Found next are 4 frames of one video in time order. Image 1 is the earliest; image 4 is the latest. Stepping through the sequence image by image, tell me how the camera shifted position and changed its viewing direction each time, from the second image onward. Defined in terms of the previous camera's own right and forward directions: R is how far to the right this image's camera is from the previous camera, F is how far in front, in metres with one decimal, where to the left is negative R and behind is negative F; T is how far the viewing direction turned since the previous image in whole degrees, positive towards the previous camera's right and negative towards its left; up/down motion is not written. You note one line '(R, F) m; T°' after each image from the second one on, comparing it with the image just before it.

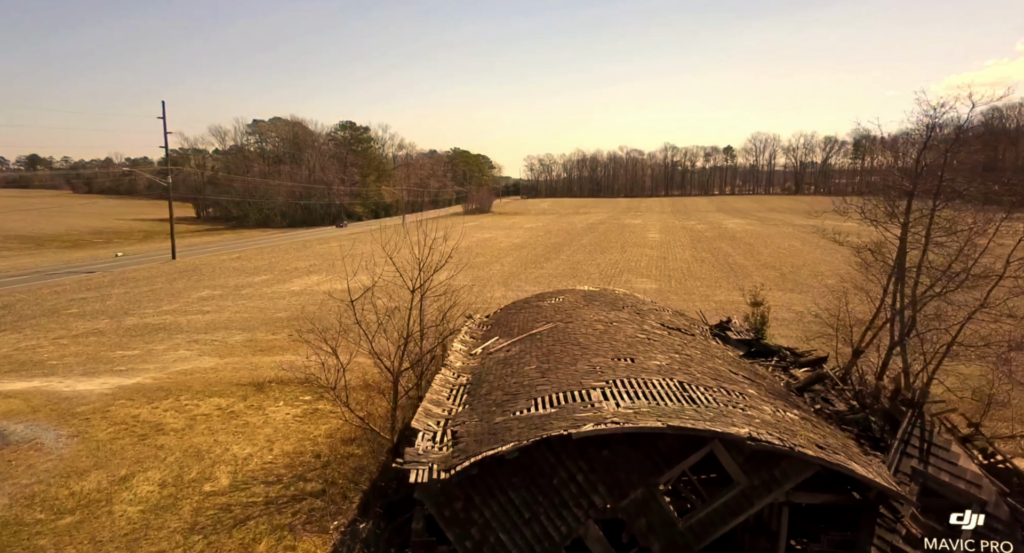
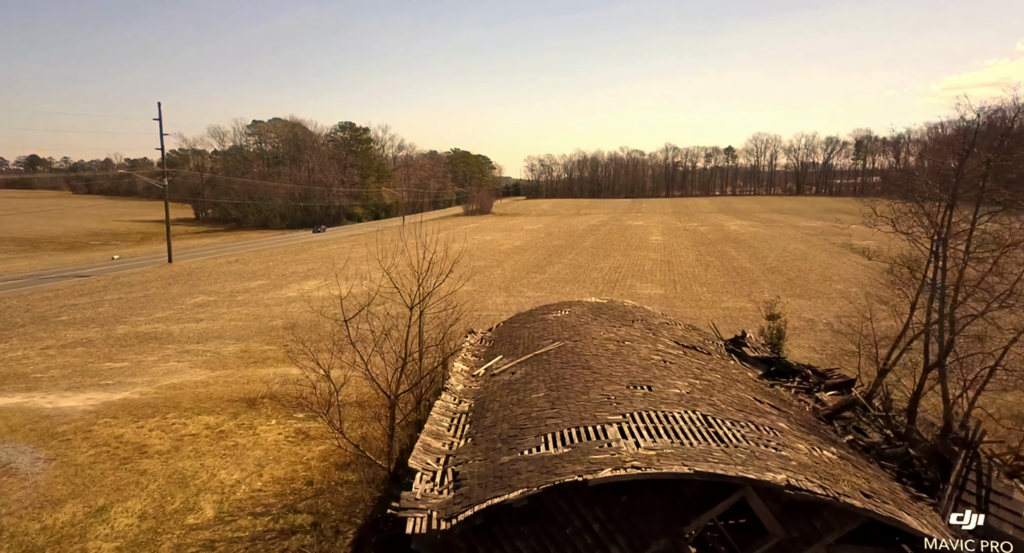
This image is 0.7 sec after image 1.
(-0.1, +0.7) m; 0°
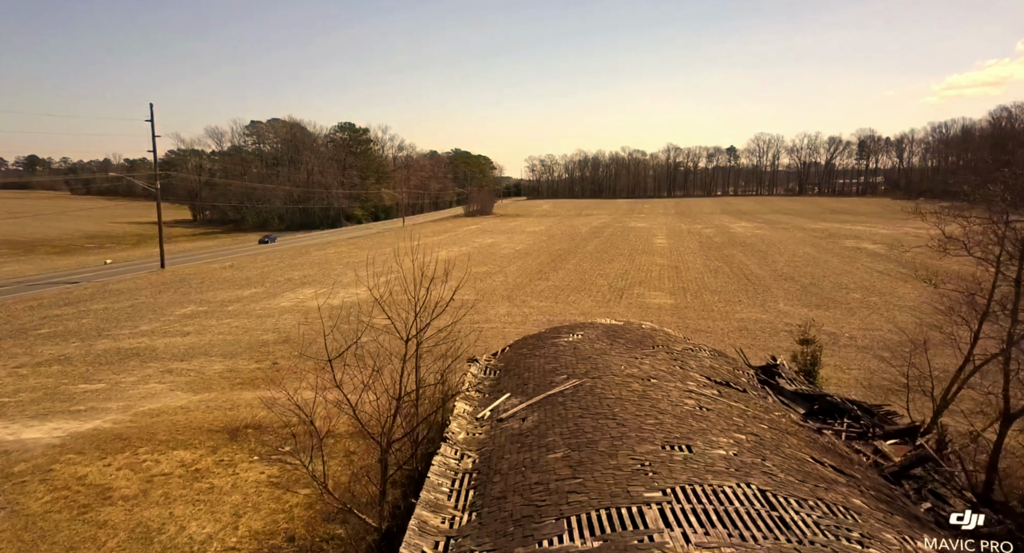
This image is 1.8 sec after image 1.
(-0.2, +1.4) m; 0°
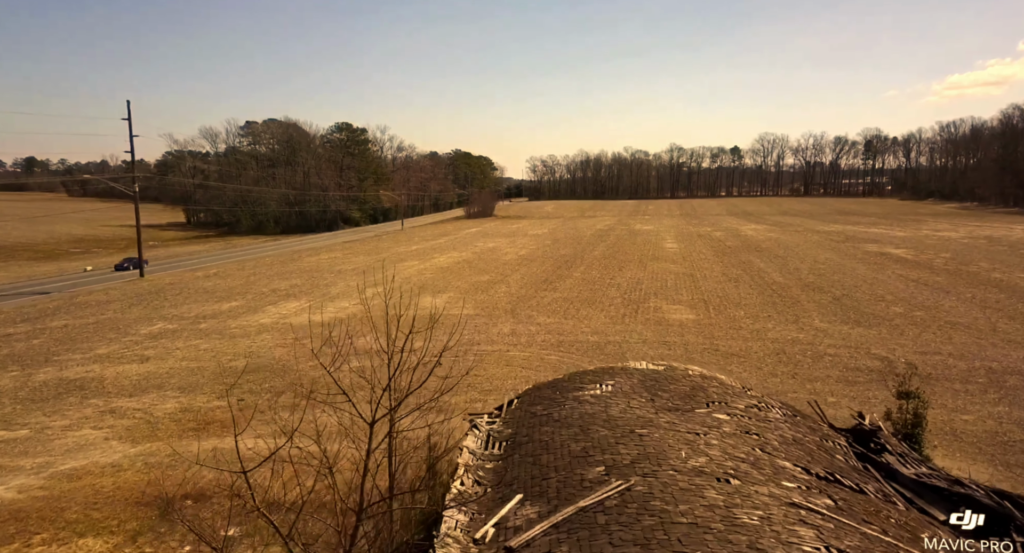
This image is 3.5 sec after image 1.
(-0.2, +3.1) m; 0°
